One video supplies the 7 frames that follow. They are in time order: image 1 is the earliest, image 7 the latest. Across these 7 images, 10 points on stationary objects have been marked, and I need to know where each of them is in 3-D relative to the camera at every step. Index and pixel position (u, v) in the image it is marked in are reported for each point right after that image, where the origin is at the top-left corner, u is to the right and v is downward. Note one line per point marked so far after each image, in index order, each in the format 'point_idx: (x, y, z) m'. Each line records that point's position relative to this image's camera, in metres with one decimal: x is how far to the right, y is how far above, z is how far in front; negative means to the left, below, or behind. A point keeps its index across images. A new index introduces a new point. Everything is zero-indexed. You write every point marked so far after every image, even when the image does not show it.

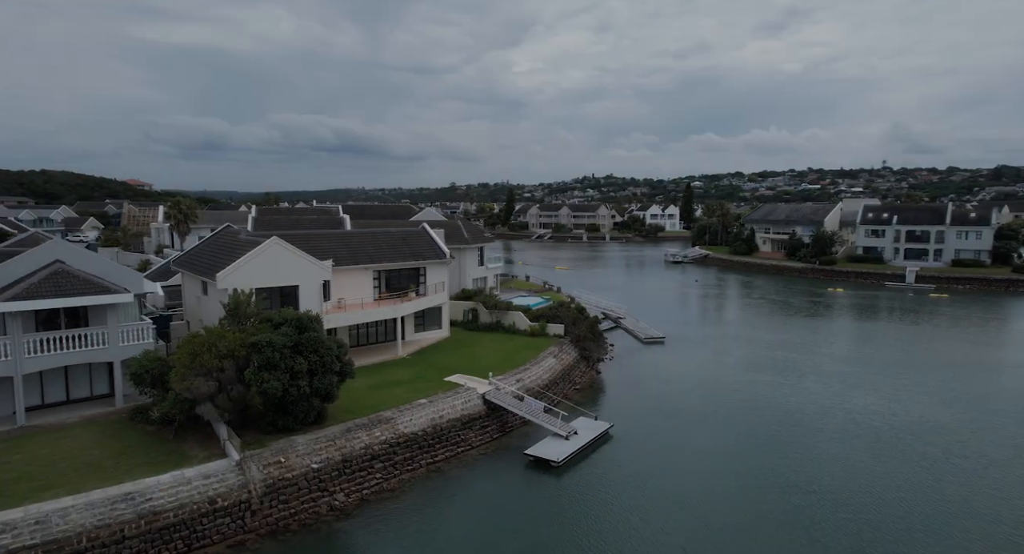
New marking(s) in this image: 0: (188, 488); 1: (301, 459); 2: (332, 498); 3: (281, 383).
0: (-9.9, -6.5, +17.4) m
1: (-7.3, -6.3, +19.9) m
2: (-6.2, -7.6, +19.7) m
3: (-7.8, -3.6, +19.4) m
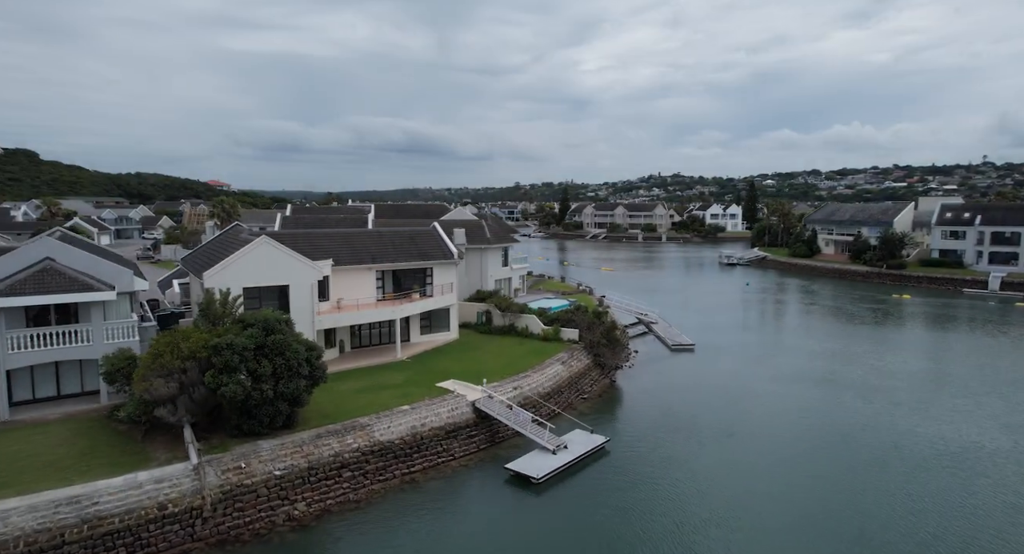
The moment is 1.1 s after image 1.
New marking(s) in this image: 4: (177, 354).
0: (-11.2, -6.5, +17.1) m
1: (-8.4, -6.3, +19.3) m
2: (-7.3, -7.6, +19.0) m
3: (-8.9, -3.6, +18.8) m
4: (-11.0, -2.6, +18.9) m
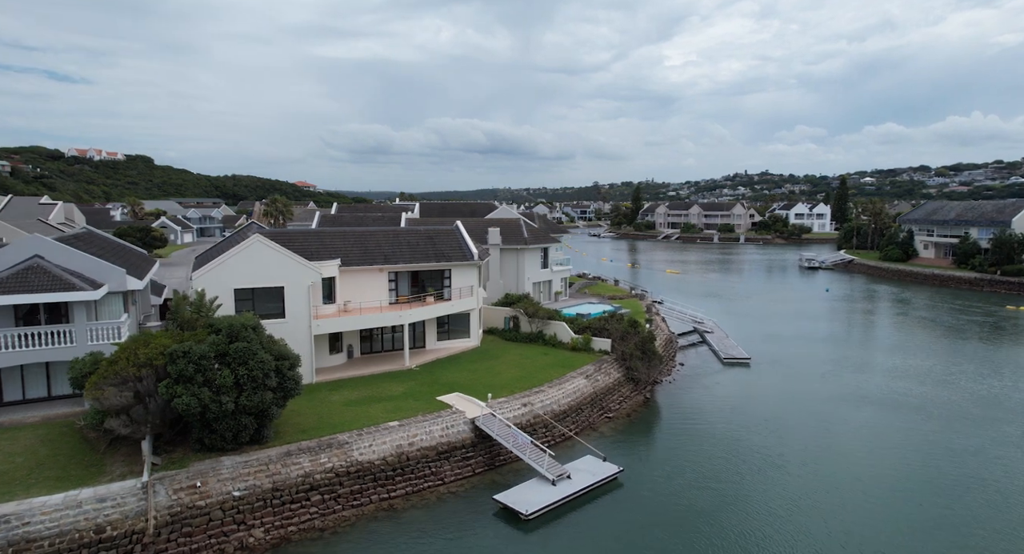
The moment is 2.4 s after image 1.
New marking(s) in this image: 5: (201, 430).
0: (-12.0, -6.5, +15.8) m
1: (-9.0, -6.4, +17.7) m
2: (-8.0, -7.7, +17.3) m
3: (-9.5, -3.6, +17.2) m
4: (-11.6, -2.6, +17.6) m
5: (-9.8, -4.8, +18.1) m
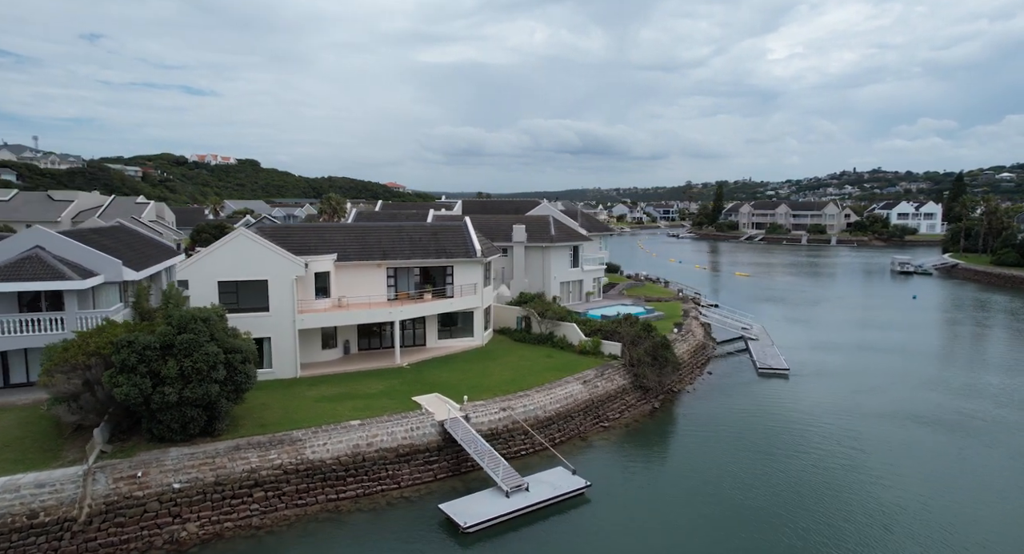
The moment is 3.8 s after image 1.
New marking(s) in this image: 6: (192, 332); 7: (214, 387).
0: (-14.1, -6.2, +16.3) m
1: (-10.8, -6.1, +17.7) m
2: (-9.9, -7.4, +17.1) m
3: (-11.3, -3.3, +17.3) m
4: (-13.4, -2.3, +17.9) m
5: (-11.5, -4.5, +18.2) m
6: (-10.3, -1.8, +18.4) m
7: (-9.5, -3.5, +18.3) m
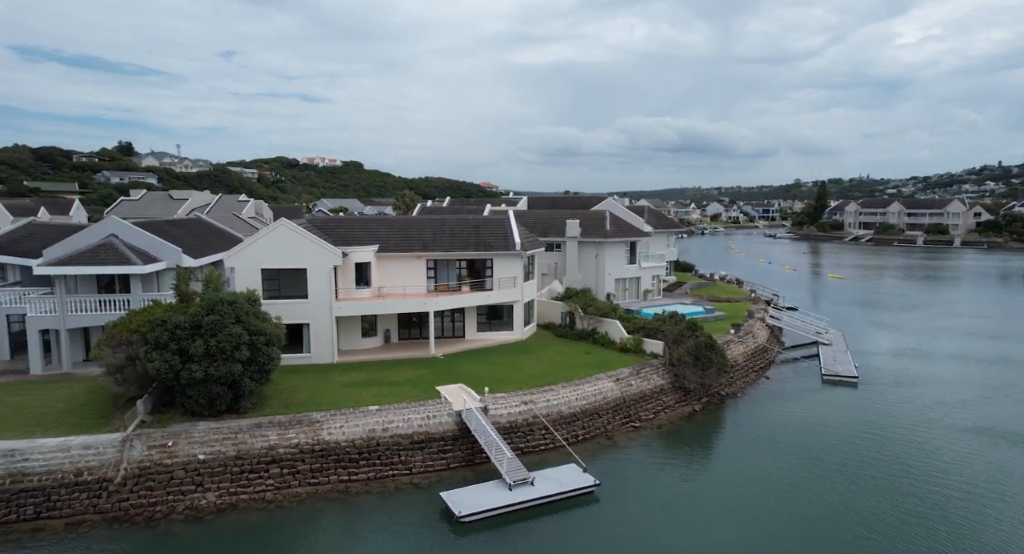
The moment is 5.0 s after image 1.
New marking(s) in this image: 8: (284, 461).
0: (-14.2, -5.6, +18.1) m
1: (-10.7, -5.6, +19.0) m
2: (-9.9, -6.9, +18.3) m
3: (-11.2, -2.8, +18.7) m
4: (-13.1, -1.7, +19.6) m
5: (-11.3, -4.0, +19.7) m
6: (-10.0, -1.3, +19.6) m
7: (-9.3, -3.0, +19.4) m
8: (-7.7, -6.2, +19.4) m
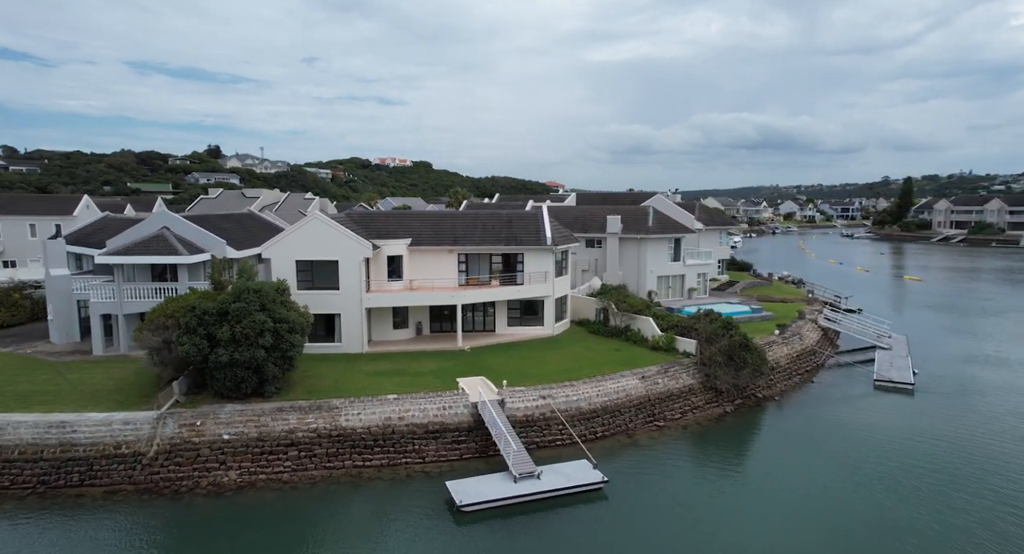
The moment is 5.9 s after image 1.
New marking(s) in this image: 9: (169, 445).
0: (-13.9, -5.2, +19.6) m
1: (-10.4, -5.2, +20.1) m
2: (-9.7, -6.6, +19.4) m
3: (-10.9, -2.4, +19.9) m
4: (-12.7, -1.3, +21.0) m
5: (-10.9, -3.6, +20.8) m
6: (-9.6, -0.9, +20.6) m
7: (-8.9, -2.6, +20.4) m
8: (-7.4, -5.9, +20.2) m
9: (-11.7, -5.7, +19.6) m
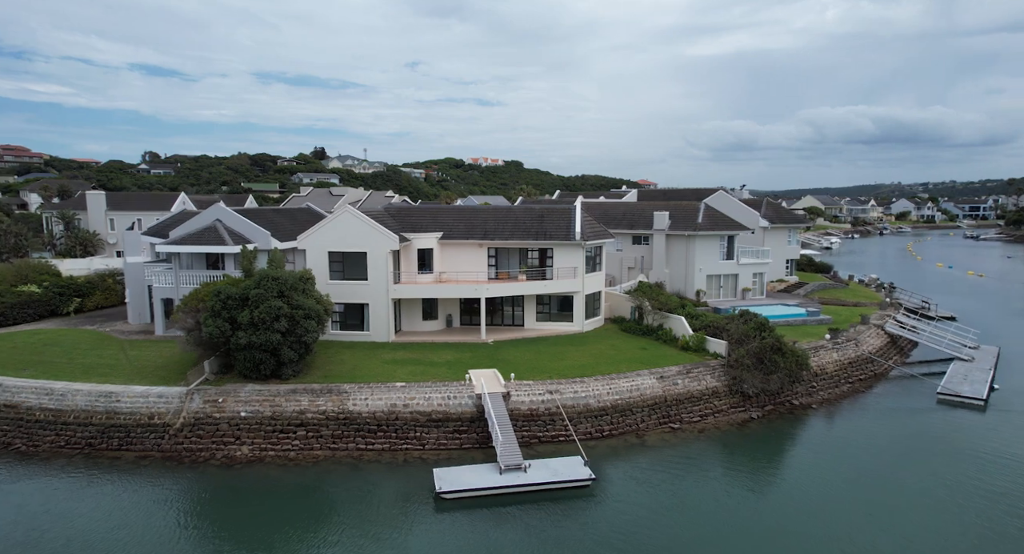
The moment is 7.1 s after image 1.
0: (-14.0, -4.6, +21.7) m
1: (-10.4, -4.7, +21.6) m
2: (-9.9, -6.1, +20.8) m
3: (-10.9, -1.9, +21.5) m
4: (-12.5, -0.8, +22.8) m
5: (-10.8, -3.1, +22.4) m
6: (-9.5, -0.4, +22.0) m
7: (-8.9, -2.2, +21.6) m
8: (-7.4, -5.4, +21.3) m
9: (-11.8, -5.2, +21.3) m
